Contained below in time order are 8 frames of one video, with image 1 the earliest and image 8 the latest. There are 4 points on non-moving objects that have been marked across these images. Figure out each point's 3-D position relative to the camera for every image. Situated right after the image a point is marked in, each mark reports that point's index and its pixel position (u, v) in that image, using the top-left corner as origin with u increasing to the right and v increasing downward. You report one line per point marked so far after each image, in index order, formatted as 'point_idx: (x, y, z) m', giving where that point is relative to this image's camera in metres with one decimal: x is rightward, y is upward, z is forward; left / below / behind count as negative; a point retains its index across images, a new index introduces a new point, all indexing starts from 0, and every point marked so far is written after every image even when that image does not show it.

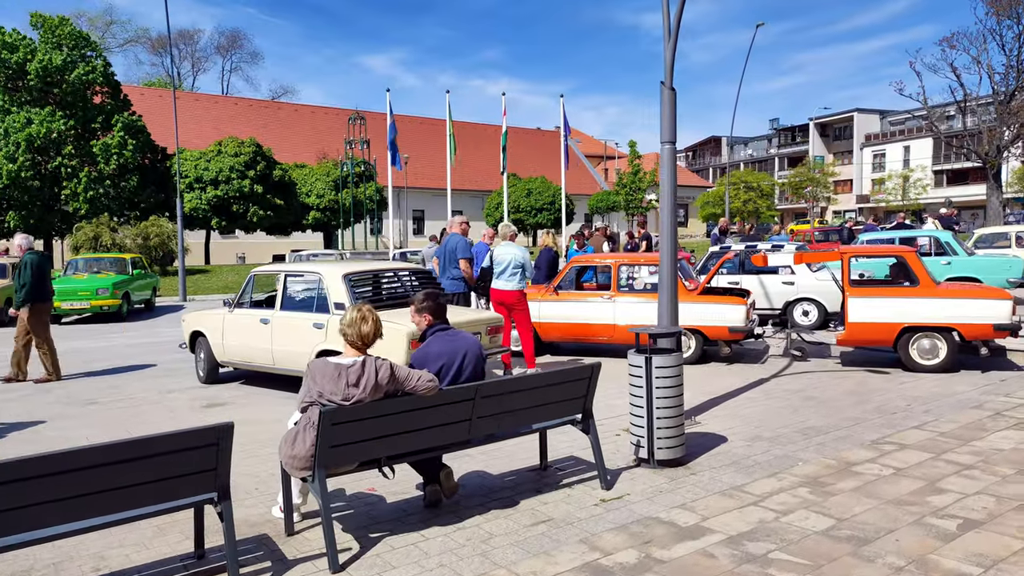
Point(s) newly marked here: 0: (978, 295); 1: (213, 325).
0: (+4.8, -0.1, +8.8) m
1: (-3.2, -0.4, +9.2) m
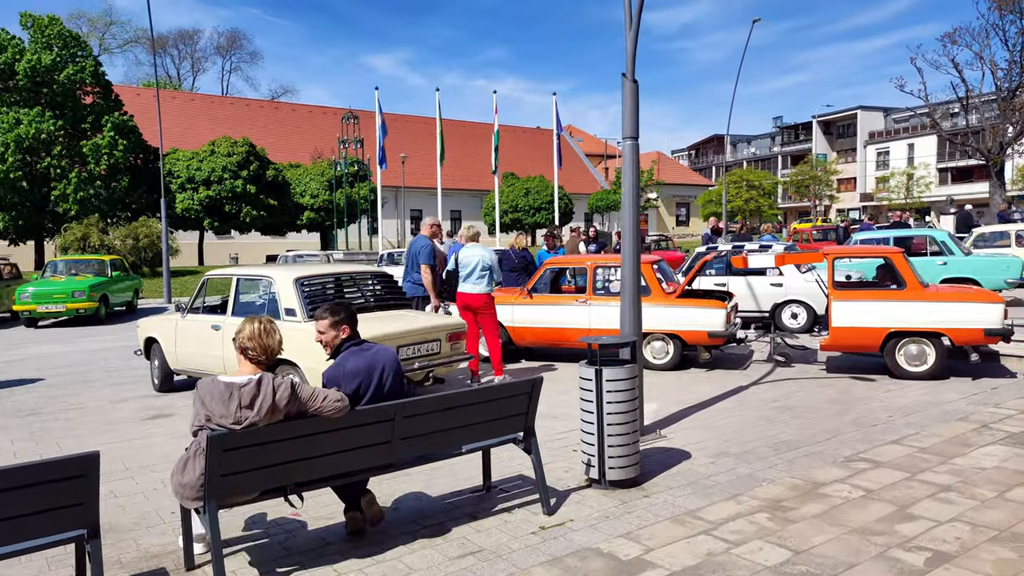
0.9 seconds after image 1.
0: (+4.5, -0.1, +8.4) m
1: (-3.6, -0.5, +8.8) m
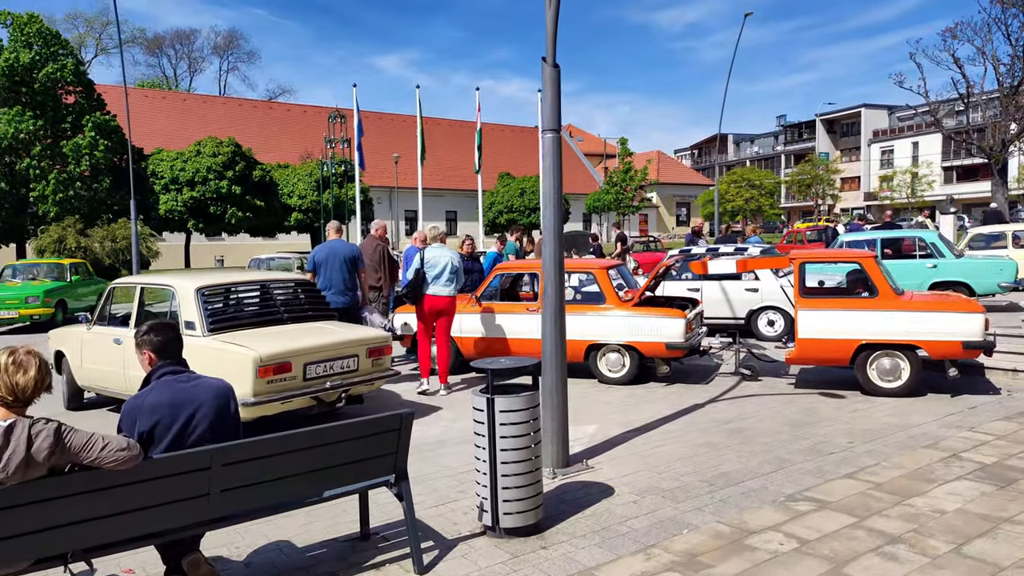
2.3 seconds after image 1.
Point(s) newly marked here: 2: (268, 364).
0: (+3.9, -0.2, +7.6) m
1: (-4.2, -0.5, +8.1) m
2: (-1.8, -0.6, +6.2) m
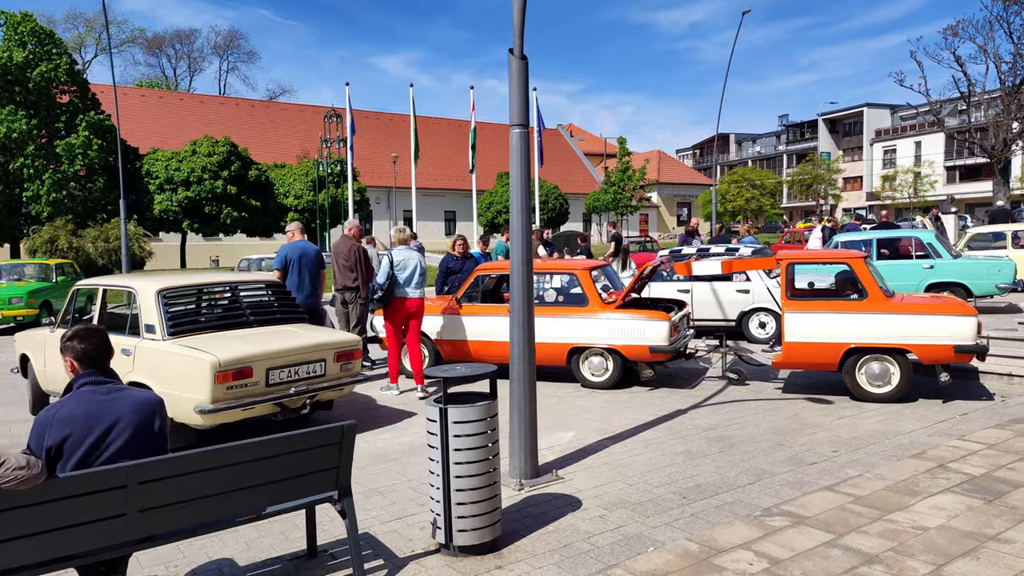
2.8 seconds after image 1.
0: (+3.7, -0.2, +7.4) m
1: (-4.4, -0.6, +7.9) m
2: (-2.0, -0.6, +6.0) m
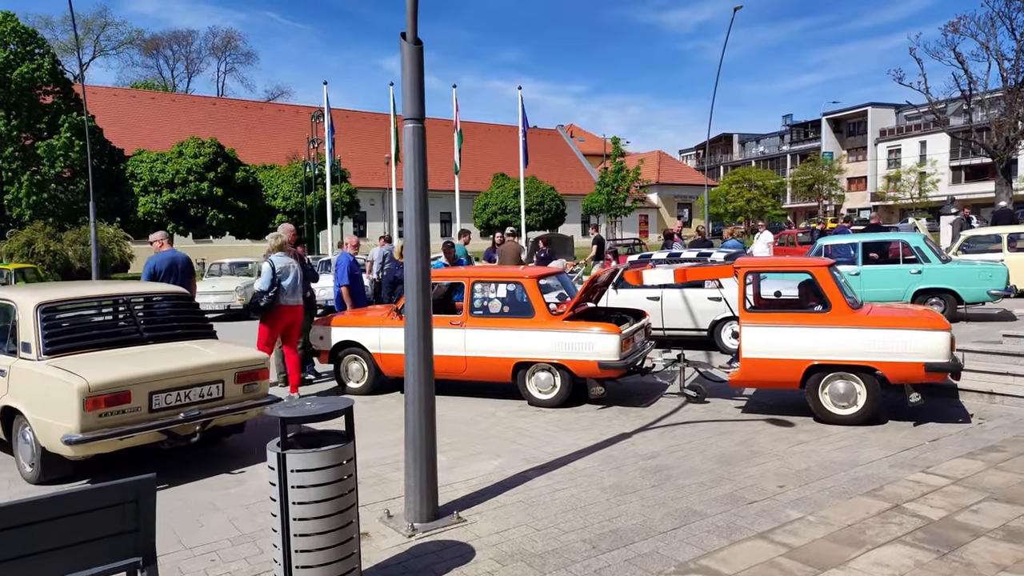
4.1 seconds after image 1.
0: (+3.1, -0.3, +6.7) m
1: (-4.9, -0.7, +7.2) m
2: (-2.6, -0.7, +5.4) m
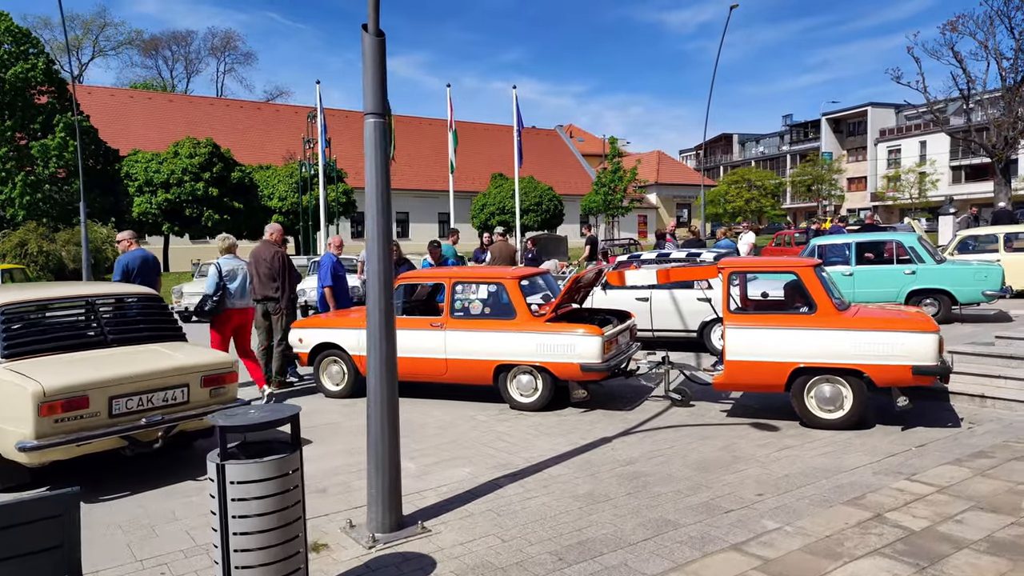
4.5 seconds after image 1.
0: (+2.9, -0.3, +6.5) m
1: (-5.1, -0.7, +7.1) m
2: (-2.8, -0.7, +5.2) m
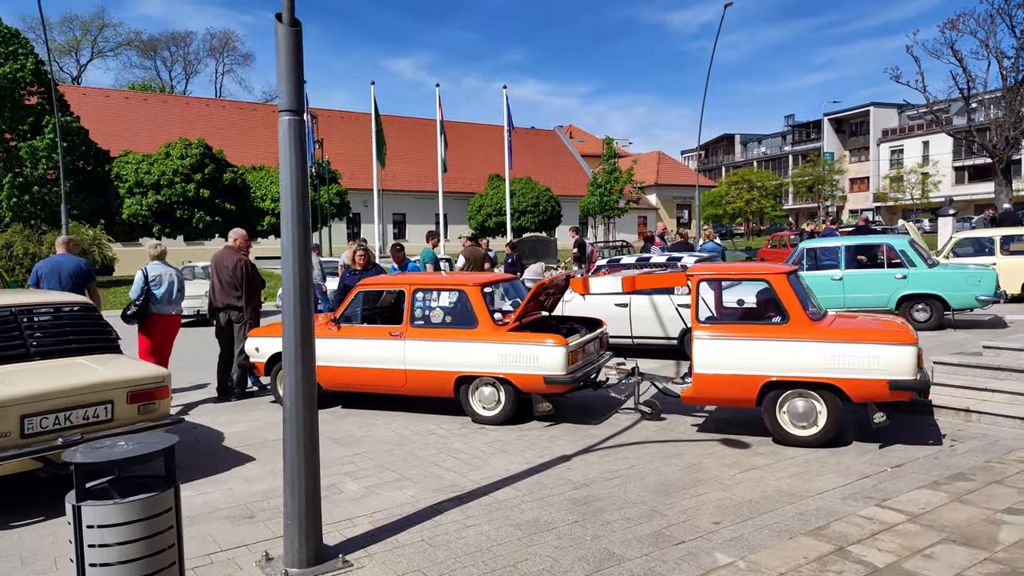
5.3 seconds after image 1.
0: (+2.6, -0.4, +6.1) m
1: (-5.5, -0.7, +6.7) m
2: (-3.1, -0.7, +4.8) m
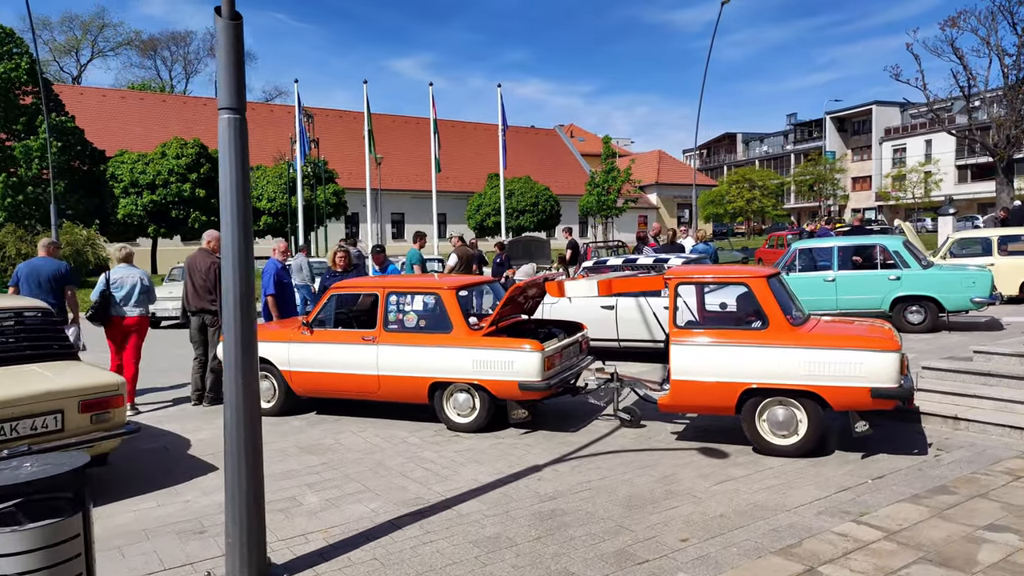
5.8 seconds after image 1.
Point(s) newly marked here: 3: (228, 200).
0: (+2.4, -0.4, +5.9) m
1: (-5.7, -0.8, +6.5) m
2: (-3.4, -0.8, +4.6) m
3: (-1.3, +0.4, +4.0) m
